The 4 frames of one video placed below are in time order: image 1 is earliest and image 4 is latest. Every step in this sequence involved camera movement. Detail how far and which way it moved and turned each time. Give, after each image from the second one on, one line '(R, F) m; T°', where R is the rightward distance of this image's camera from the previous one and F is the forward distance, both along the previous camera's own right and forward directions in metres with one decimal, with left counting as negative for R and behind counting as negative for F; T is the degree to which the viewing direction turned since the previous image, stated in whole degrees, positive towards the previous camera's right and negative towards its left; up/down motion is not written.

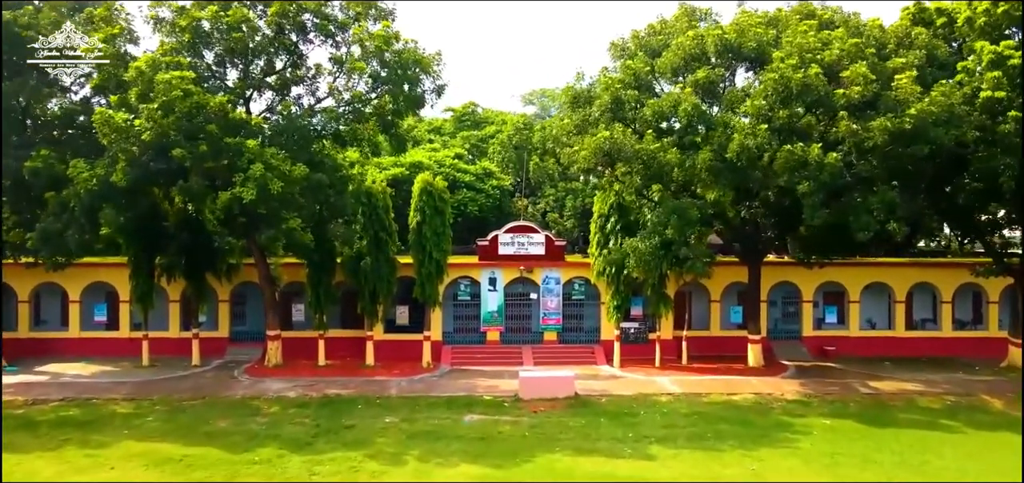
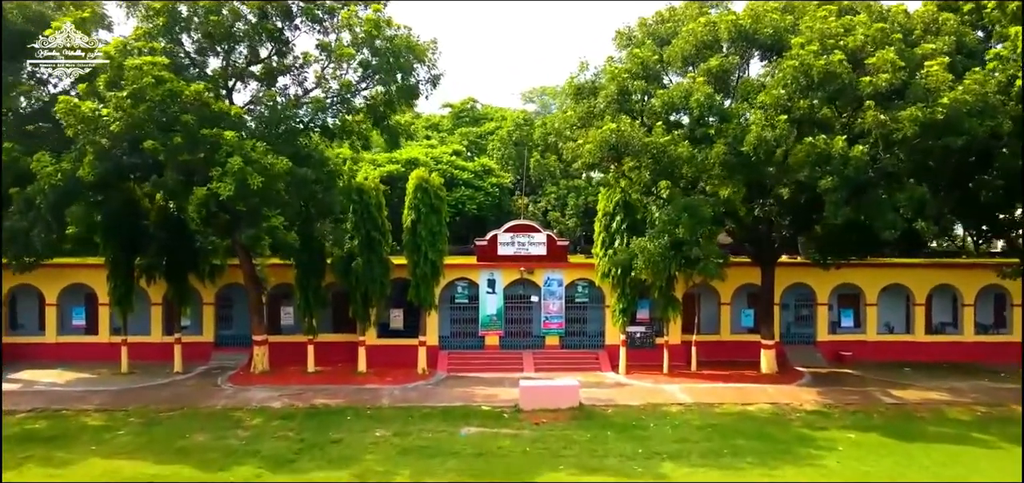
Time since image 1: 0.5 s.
(0.0, +1.2) m; 0°
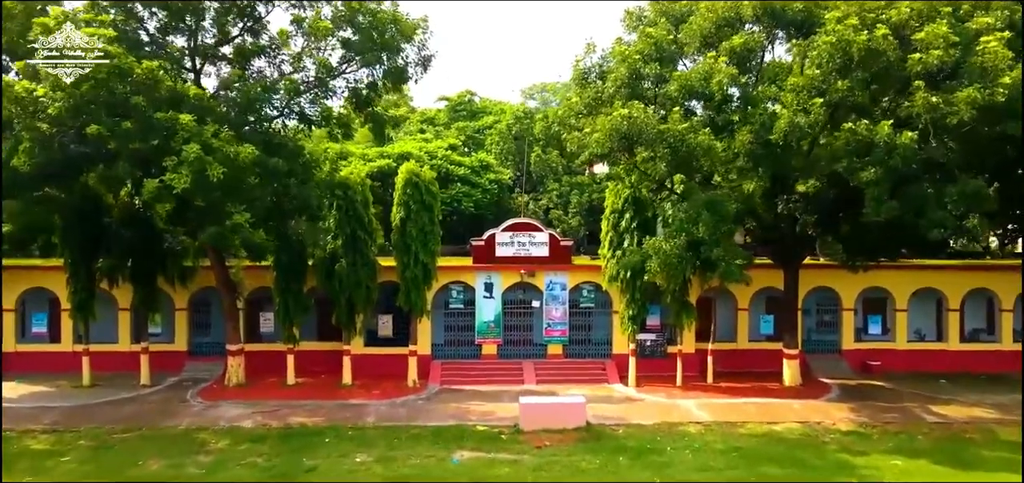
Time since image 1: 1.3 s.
(0.0, +1.9) m; 0°
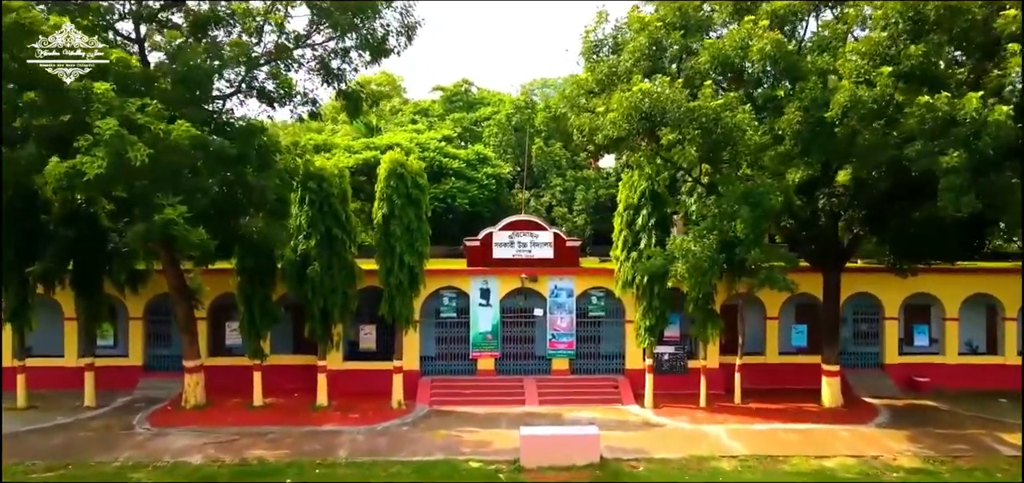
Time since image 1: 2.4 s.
(0.0, +2.6) m; 0°
